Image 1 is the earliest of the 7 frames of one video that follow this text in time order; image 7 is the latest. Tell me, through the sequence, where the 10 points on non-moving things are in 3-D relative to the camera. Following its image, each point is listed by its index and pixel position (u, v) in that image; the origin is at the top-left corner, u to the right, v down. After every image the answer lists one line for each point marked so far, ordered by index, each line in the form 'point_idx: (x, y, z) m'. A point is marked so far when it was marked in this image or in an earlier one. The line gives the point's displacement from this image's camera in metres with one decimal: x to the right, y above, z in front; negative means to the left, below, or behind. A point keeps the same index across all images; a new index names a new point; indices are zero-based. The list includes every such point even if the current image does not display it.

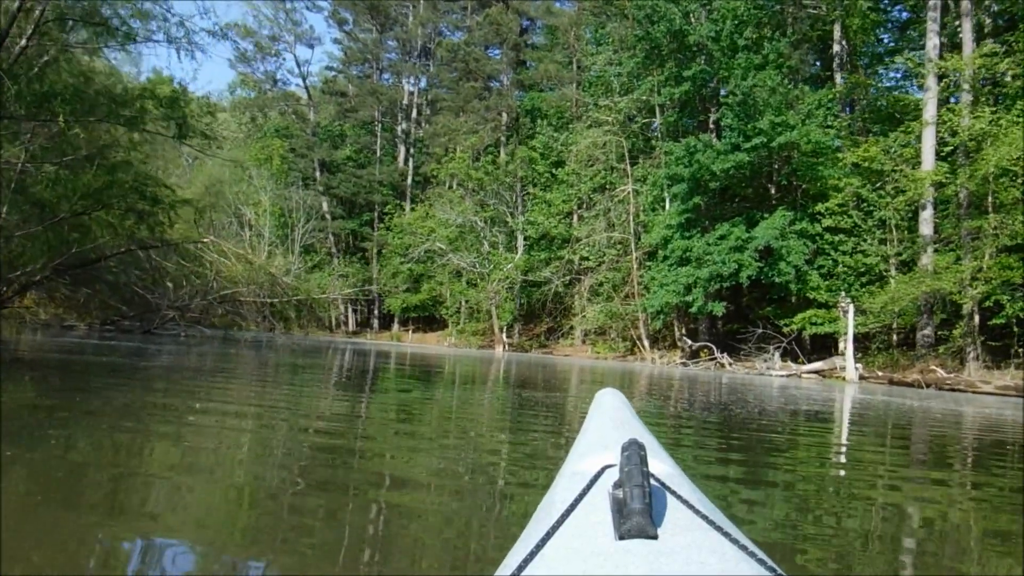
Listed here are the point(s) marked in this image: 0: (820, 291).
0: (+5.9, 0.0, +19.8) m
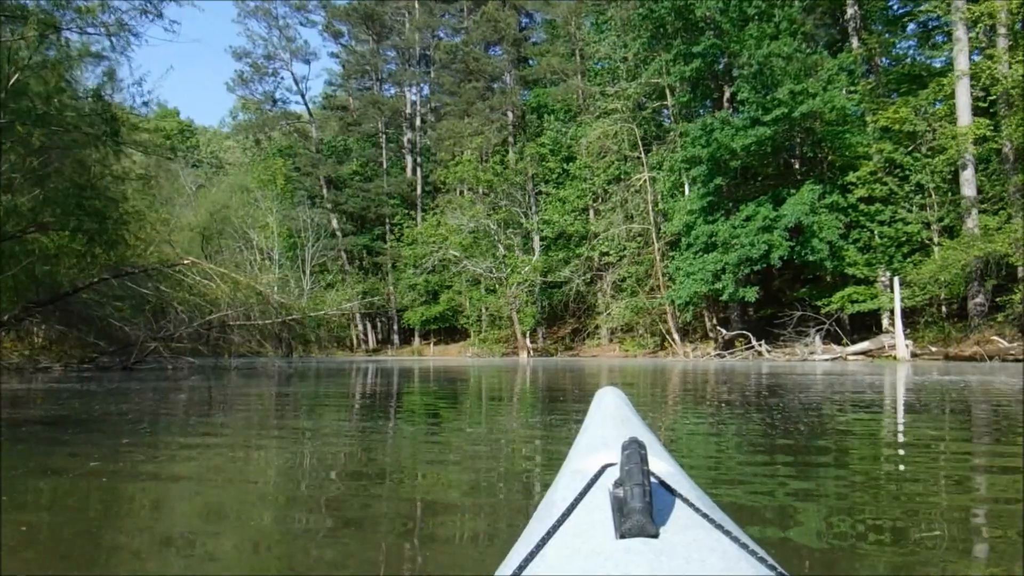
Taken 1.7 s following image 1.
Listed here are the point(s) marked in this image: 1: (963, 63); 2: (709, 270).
0: (+6.2, +0.4, +18.9) m
1: (+7.4, +3.7, +17.2) m
2: (+3.7, +0.4, +19.8) m
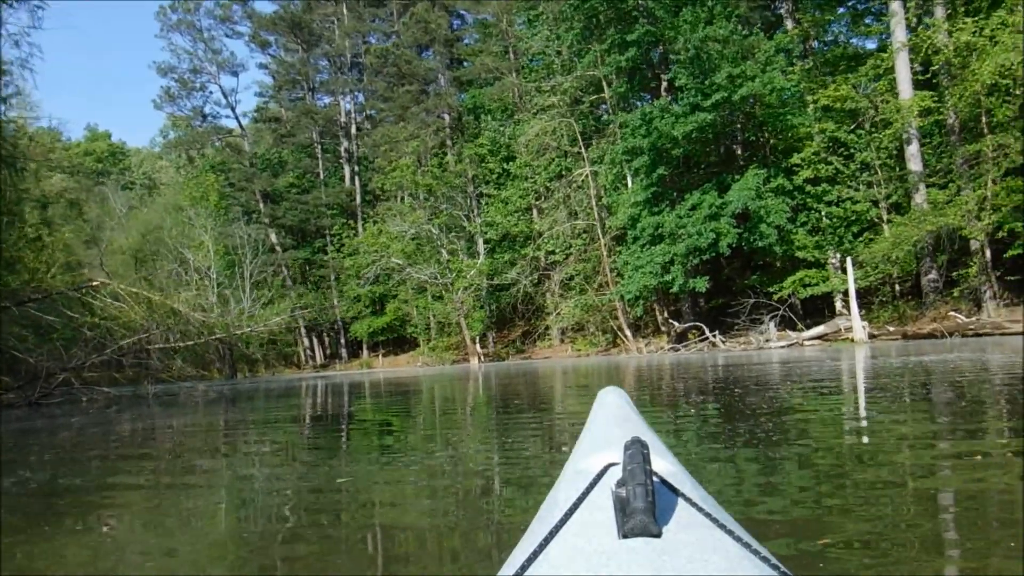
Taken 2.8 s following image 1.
0: (+5.2, +0.7, +18.7) m
1: (+6.3, +4.1, +17.0) m
2: (+2.7, +0.5, +19.5) m
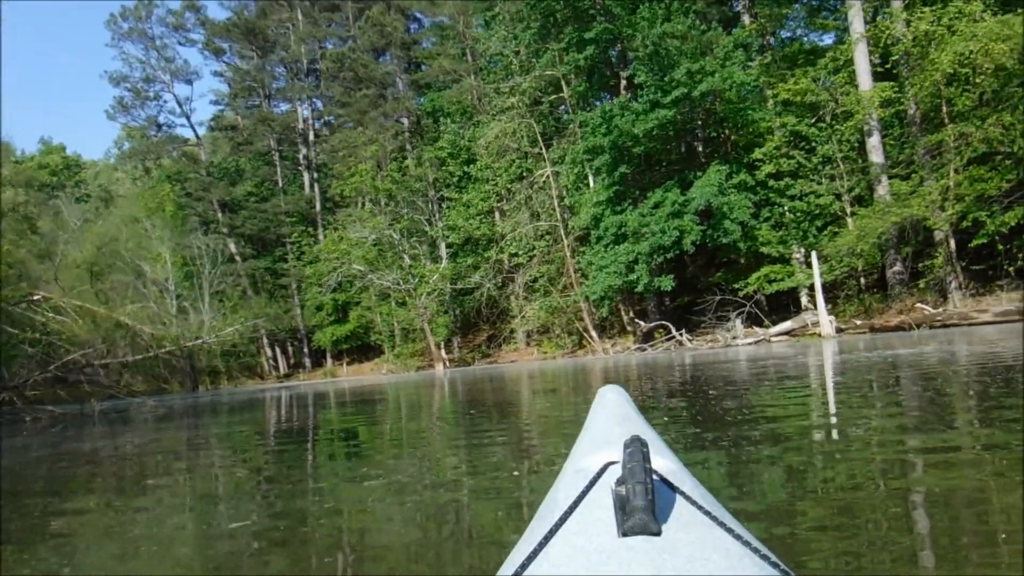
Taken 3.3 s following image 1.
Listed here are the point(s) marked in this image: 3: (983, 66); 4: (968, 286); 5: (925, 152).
0: (+4.6, +0.7, +18.6) m
1: (+5.6, +4.2, +17.0) m
2: (+2.0, +0.5, +19.4) m
3: (+6.7, +3.2, +14.8) m
4: (+7.1, 0.0, +16.3) m
5: (+6.3, +2.1, +16.1) m
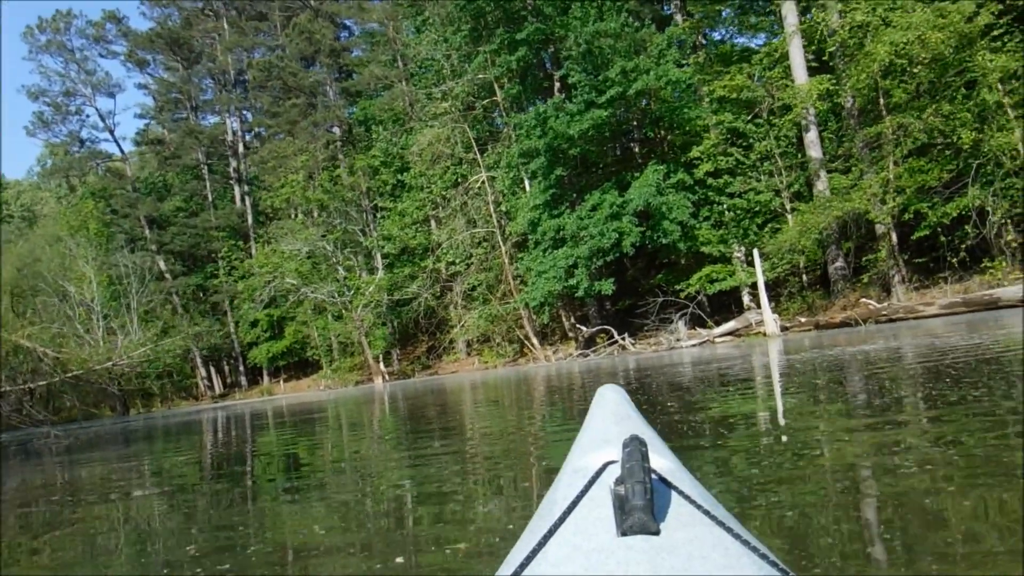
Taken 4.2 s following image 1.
0: (+3.5, +0.7, +18.4) m
1: (+4.5, +4.2, +17.0) m
2: (+0.9, +0.4, +19.1) m
3: (+5.7, +3.3, +14.8) m
4: (+6.1, +0.1, +16.3) m
5: (+5.3, +2.1, +16.0) m
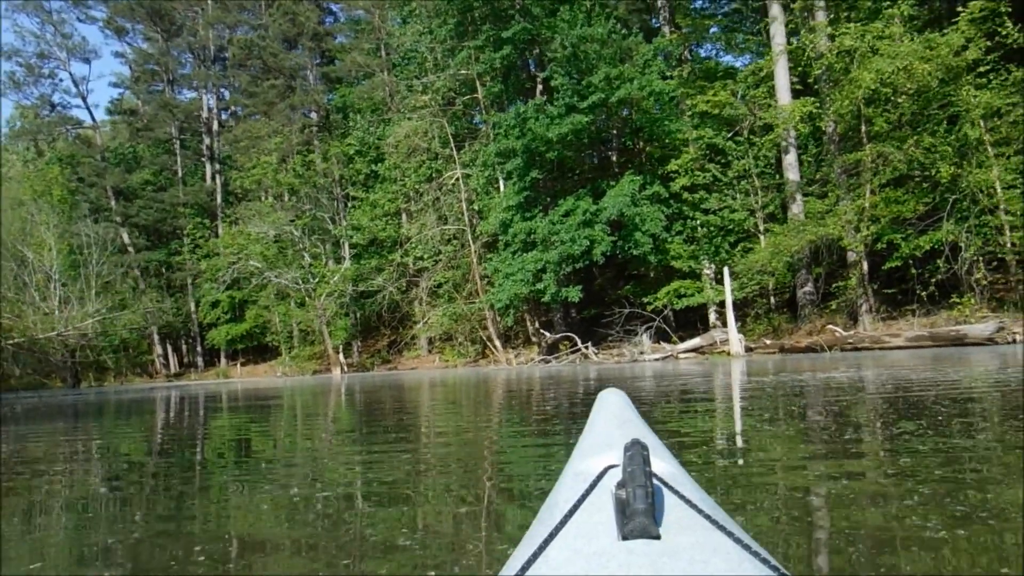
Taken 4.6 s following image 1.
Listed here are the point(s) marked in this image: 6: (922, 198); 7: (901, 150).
0: (+2.9, +0.5, +18.4) m
1: (+4.2, +3.9, +16.9) m
2: (+0.3, +0.3, +18.9) m
3: (+5.5, +2.8, +14.8) m
4: (+5.6, -0.3, +16.3) m
5: (+4.9, +1.7, +16.0) m
6: (+5.8, +1.3, +15.0) m
7: (+5.5, +1.9, +14.9) m
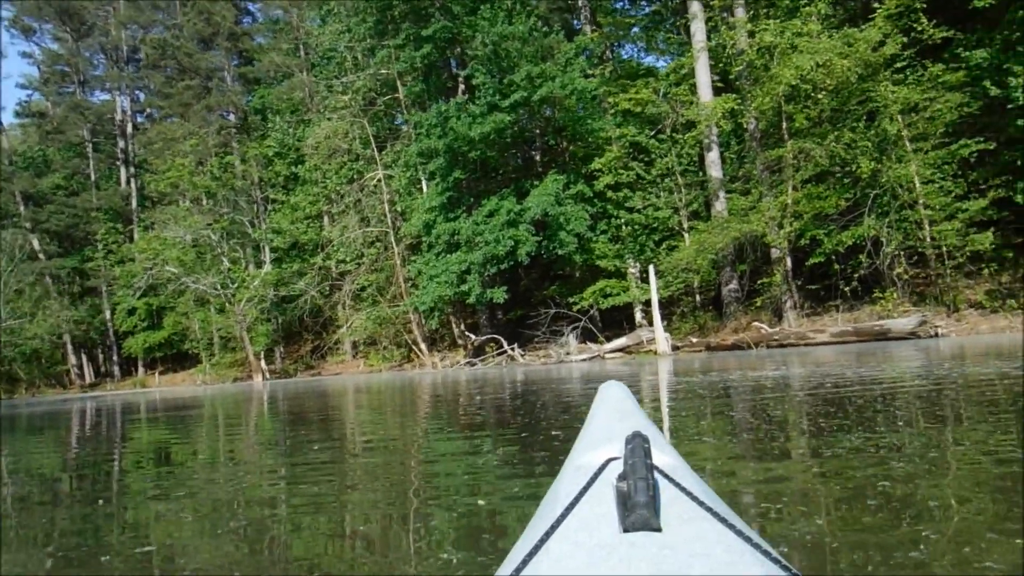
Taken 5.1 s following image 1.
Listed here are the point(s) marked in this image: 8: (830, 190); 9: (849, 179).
0: (+1.6, +0.5, +18.3) m
1: (+3.0, +3.9, +17.0) m
2: (-1.0, +0.3, +18.7) m
3: (+4.4, +2.9, +14.9) m
4: (+4.4, -0.3, +16.4) m
5: (+3.7, +1.8, +16.1) m
6: (+4.7, +1.3, +15.2) m
7: (+4.4, +2.0, +15.1) m
8: (+4.6, +1.4, +15.5) m
9: (+4.9, +1.6, +15.5) m
